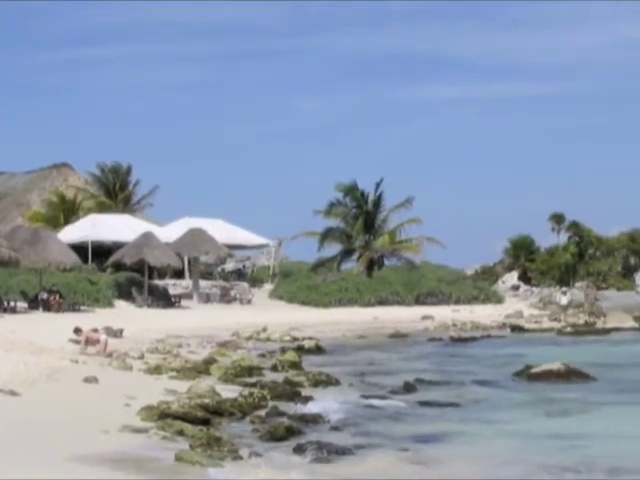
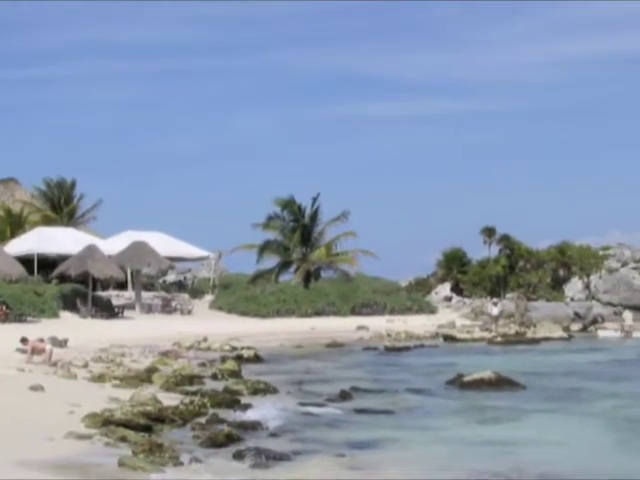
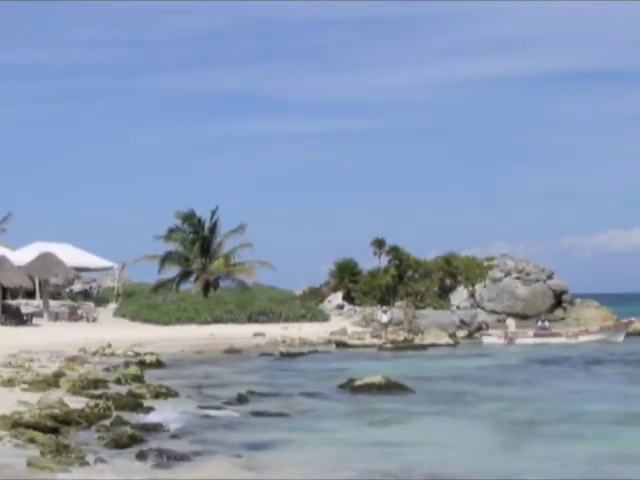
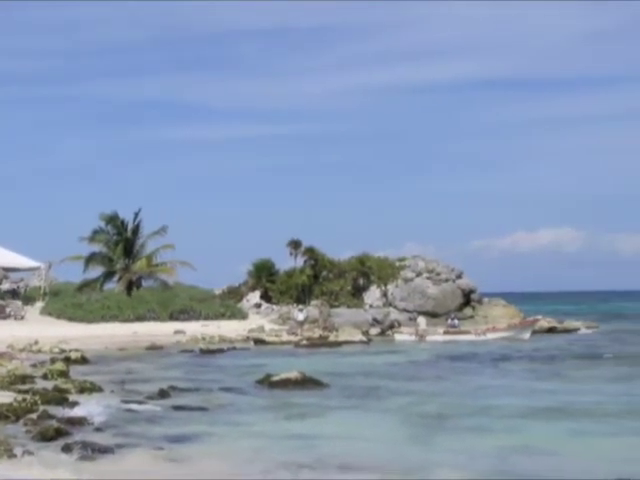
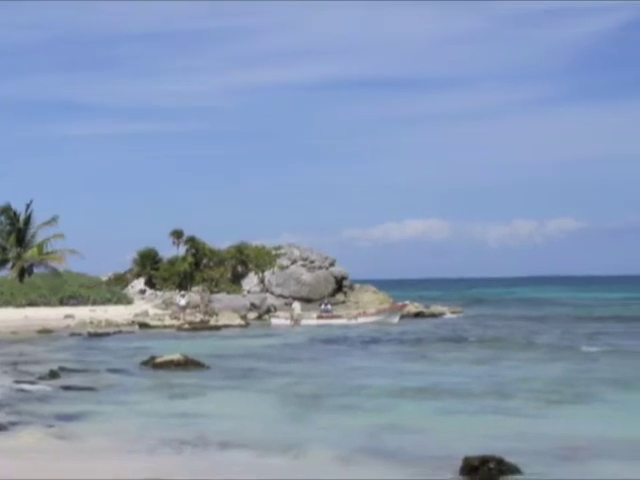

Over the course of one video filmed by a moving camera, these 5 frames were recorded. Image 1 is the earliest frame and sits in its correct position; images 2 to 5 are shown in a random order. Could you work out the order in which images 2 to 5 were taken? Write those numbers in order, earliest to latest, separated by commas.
2, 3, 4, 5
